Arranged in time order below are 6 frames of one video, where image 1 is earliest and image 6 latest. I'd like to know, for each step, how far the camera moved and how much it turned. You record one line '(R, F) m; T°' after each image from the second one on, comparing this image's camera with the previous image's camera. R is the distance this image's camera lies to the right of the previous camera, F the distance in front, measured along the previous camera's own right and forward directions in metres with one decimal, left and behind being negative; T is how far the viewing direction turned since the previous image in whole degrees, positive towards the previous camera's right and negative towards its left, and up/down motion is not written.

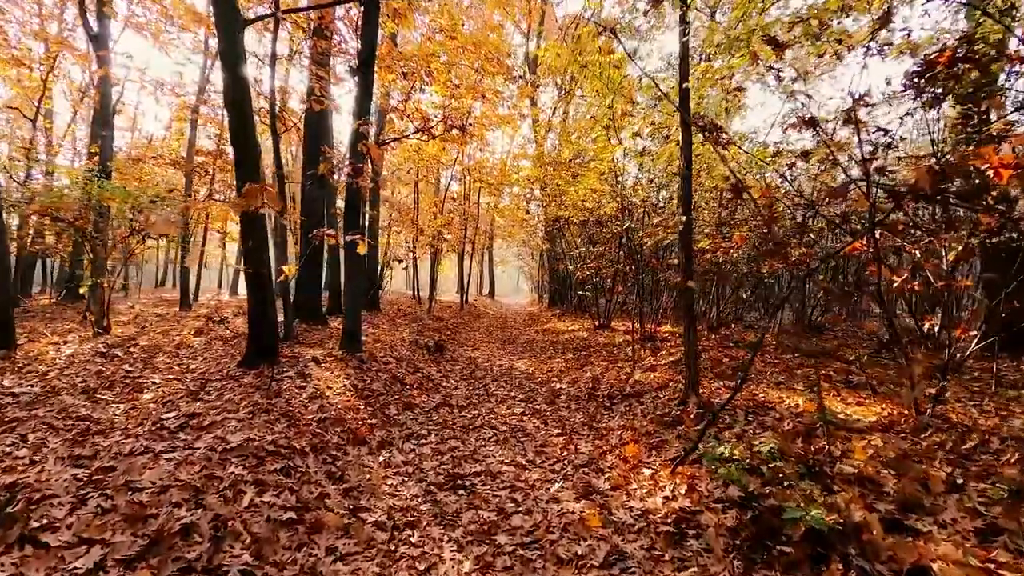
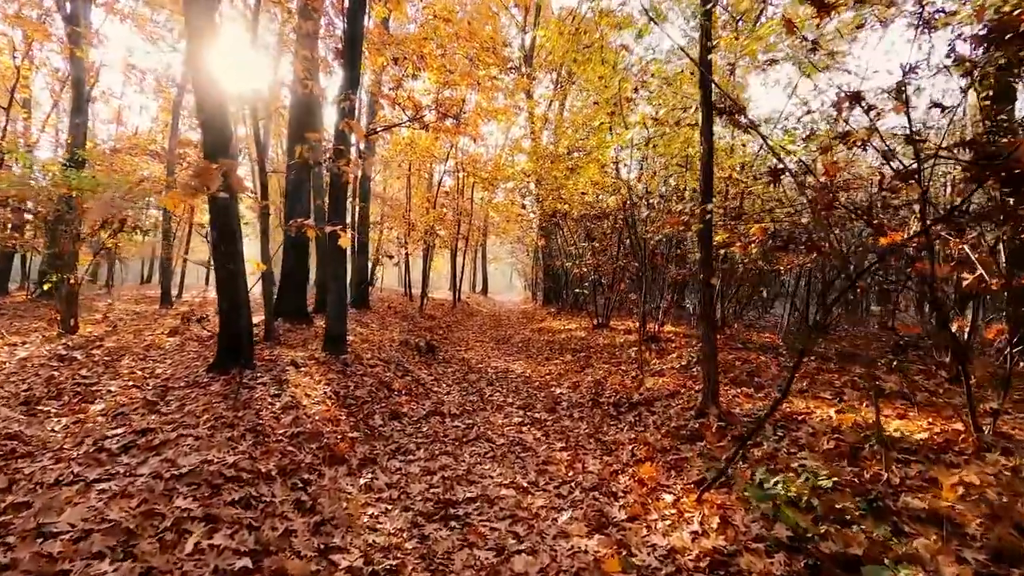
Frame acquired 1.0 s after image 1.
(-0.1, +0.7) m; +1°
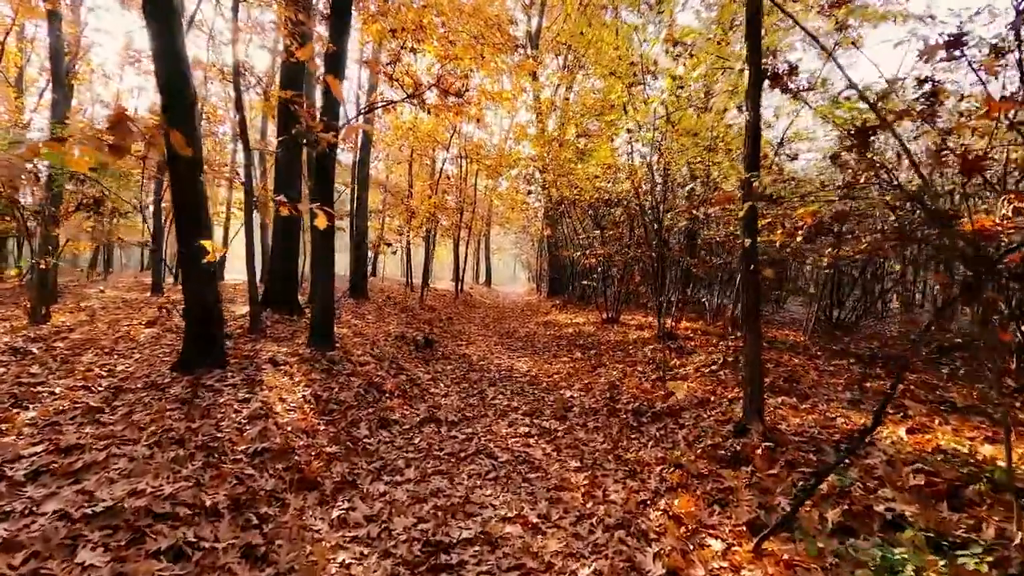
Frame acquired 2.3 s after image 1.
(0.0, +0.9) m; 0°
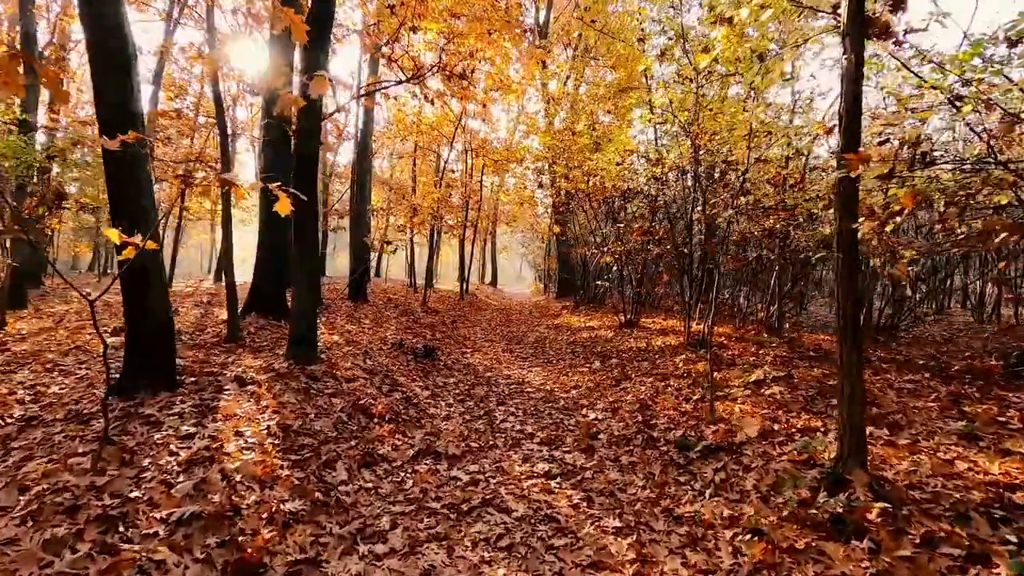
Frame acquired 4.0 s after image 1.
(-0.1, +1.3) m; -1°
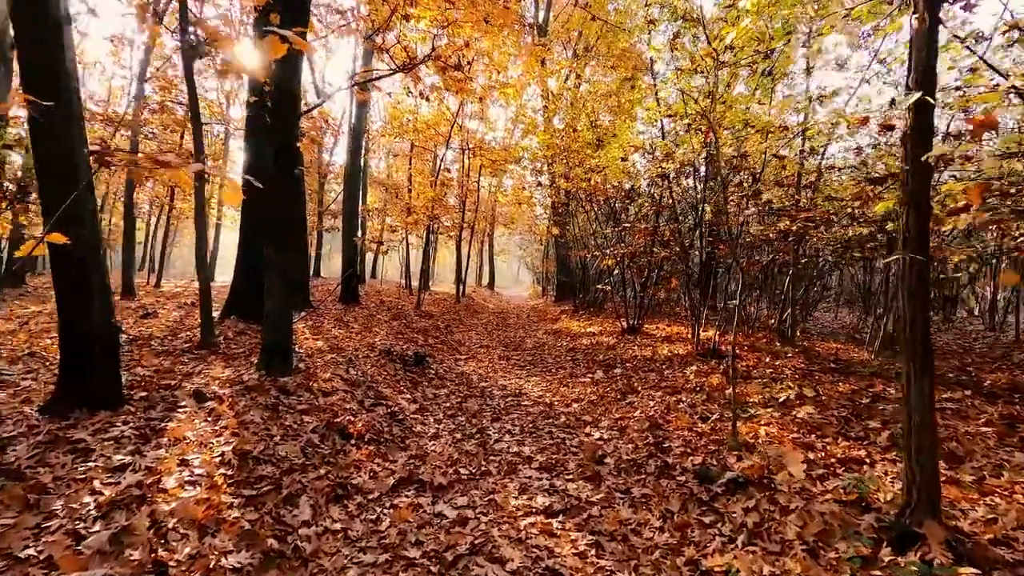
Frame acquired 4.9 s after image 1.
(0.0, +0.7) m; 0°
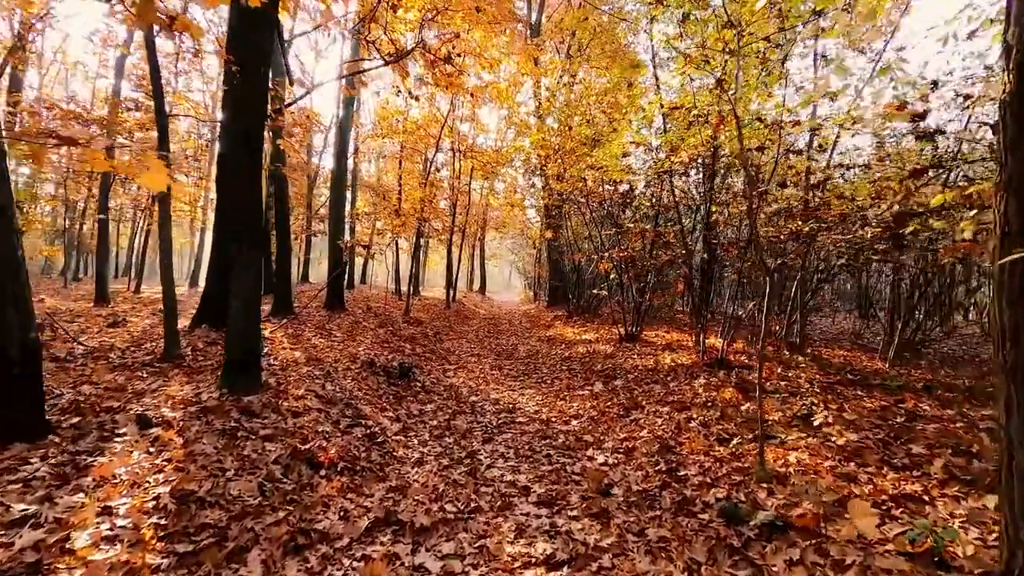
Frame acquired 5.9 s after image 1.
(0.0, +0.7) m; +1°
